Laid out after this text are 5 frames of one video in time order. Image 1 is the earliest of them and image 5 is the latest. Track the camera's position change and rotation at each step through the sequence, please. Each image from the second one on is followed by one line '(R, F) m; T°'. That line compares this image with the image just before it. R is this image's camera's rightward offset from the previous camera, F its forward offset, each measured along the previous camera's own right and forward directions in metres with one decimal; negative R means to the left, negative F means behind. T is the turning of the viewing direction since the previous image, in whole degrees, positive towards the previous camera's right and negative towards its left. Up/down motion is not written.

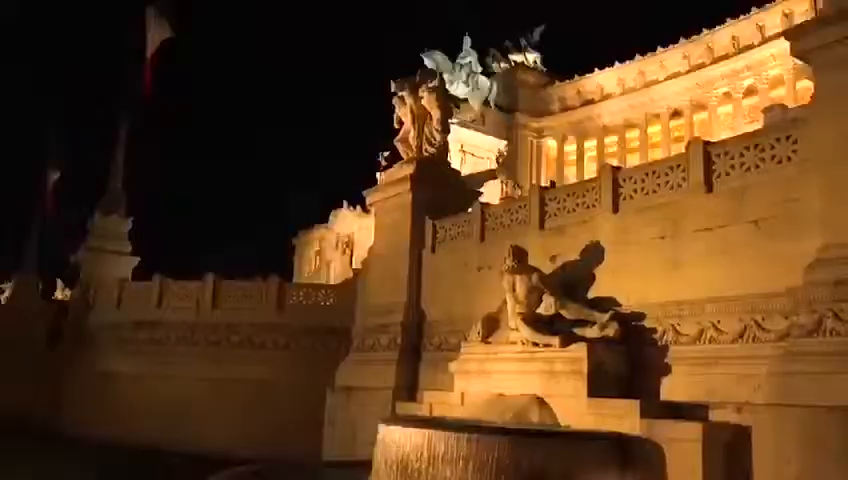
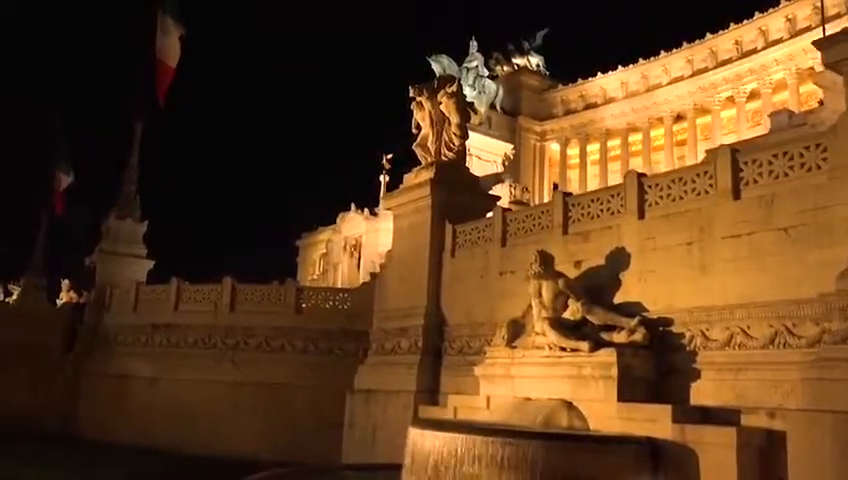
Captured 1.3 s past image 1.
(-0.4, -0.1) m; 0°
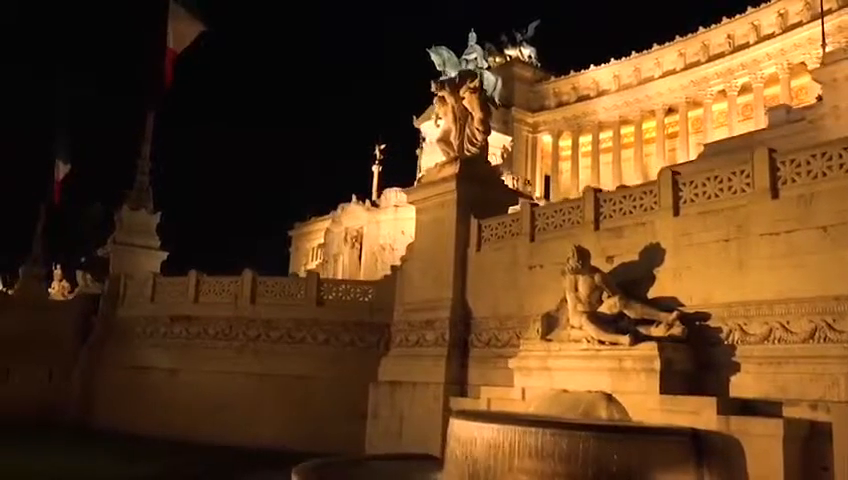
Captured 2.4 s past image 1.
(-0.8, -0.2) m; +1°
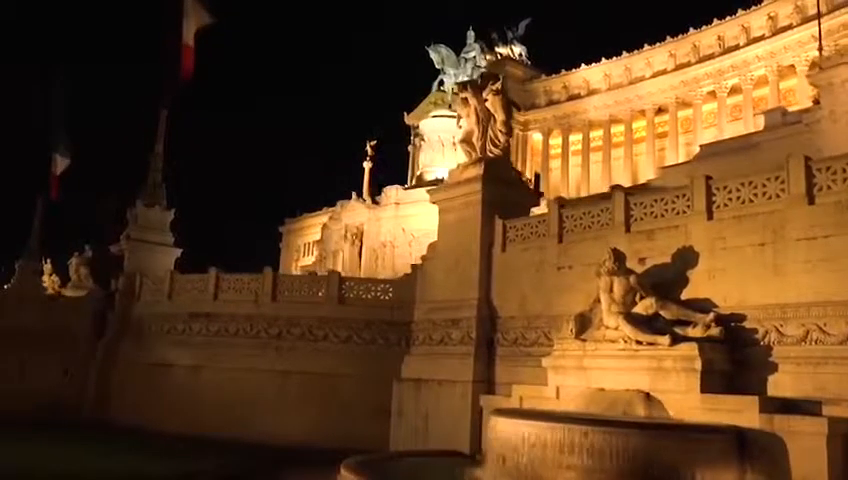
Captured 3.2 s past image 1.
(-0.9, -0.2) m; +2°
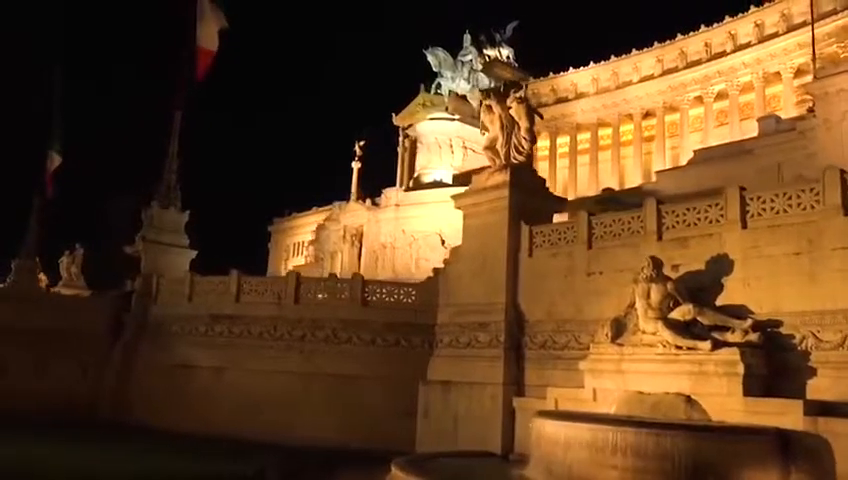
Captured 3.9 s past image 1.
(-1.1, -0.2) m; +2°
